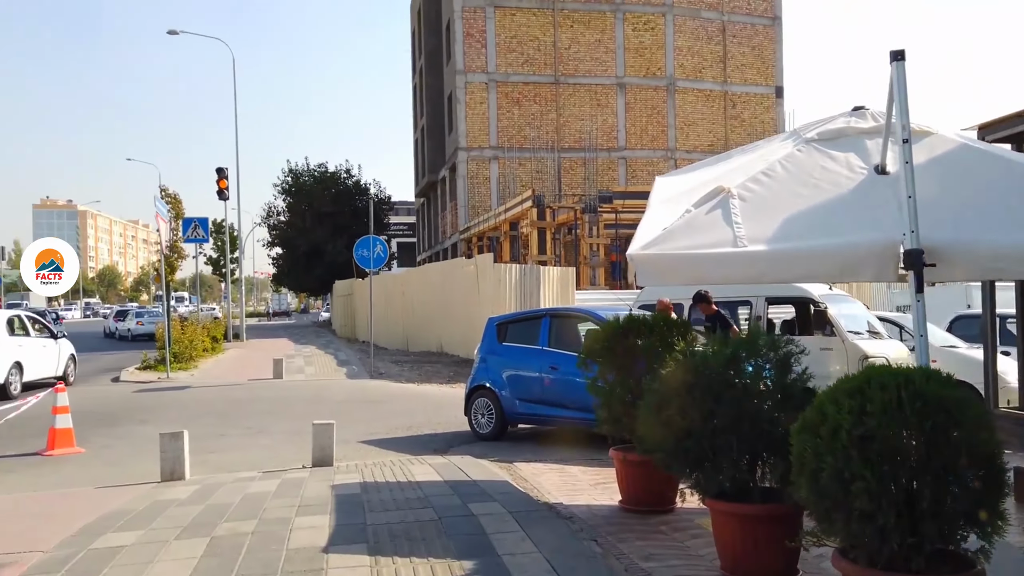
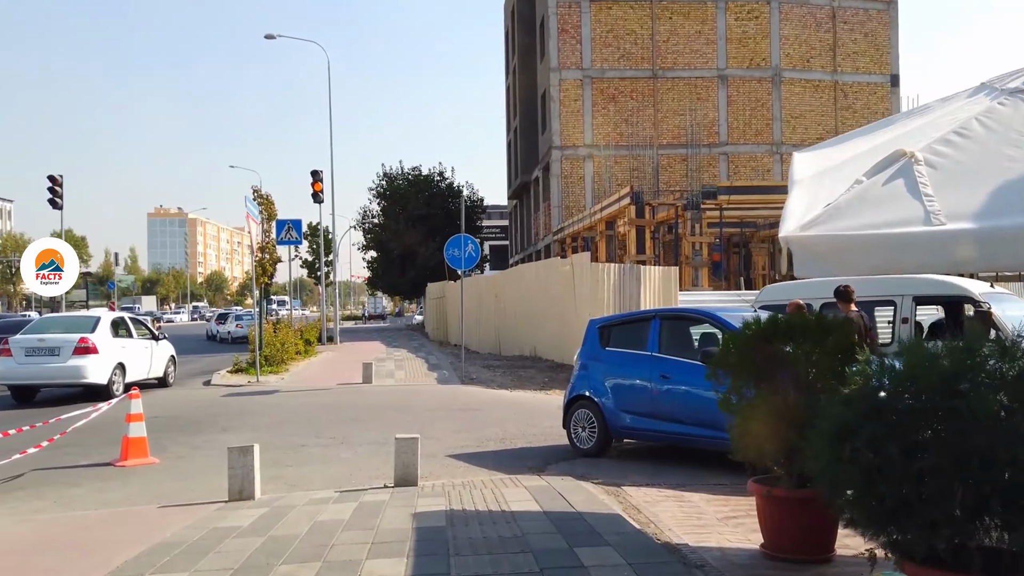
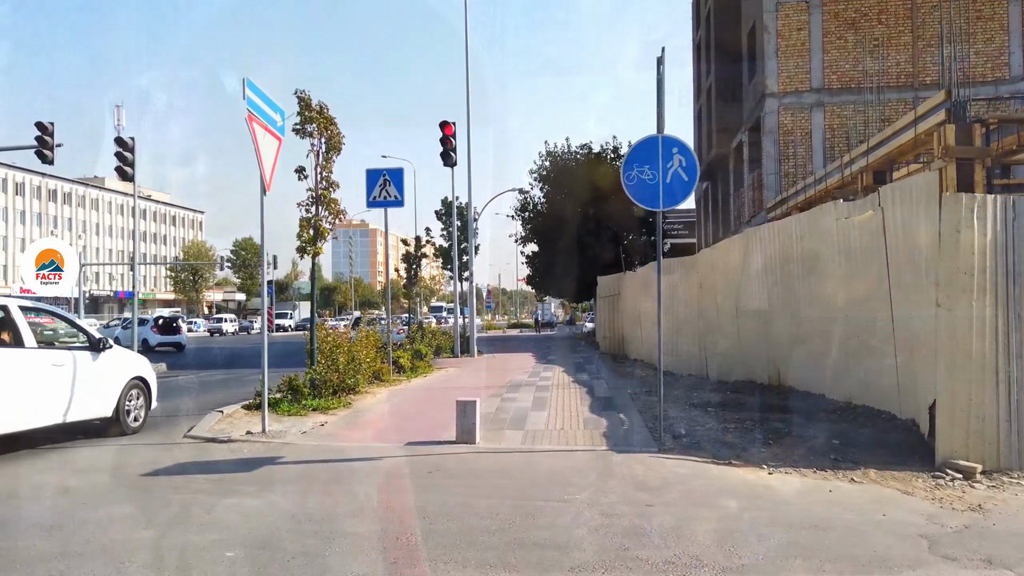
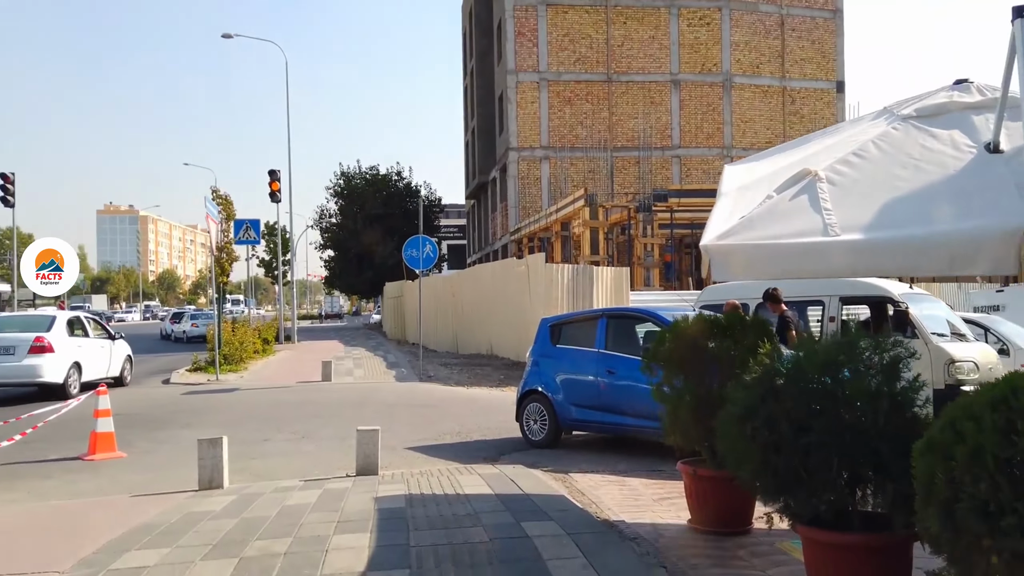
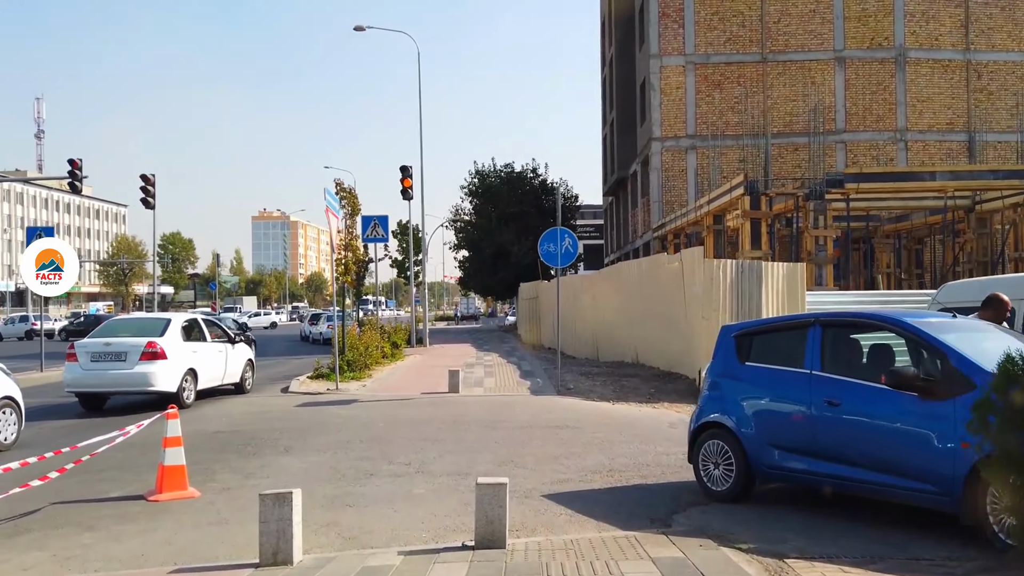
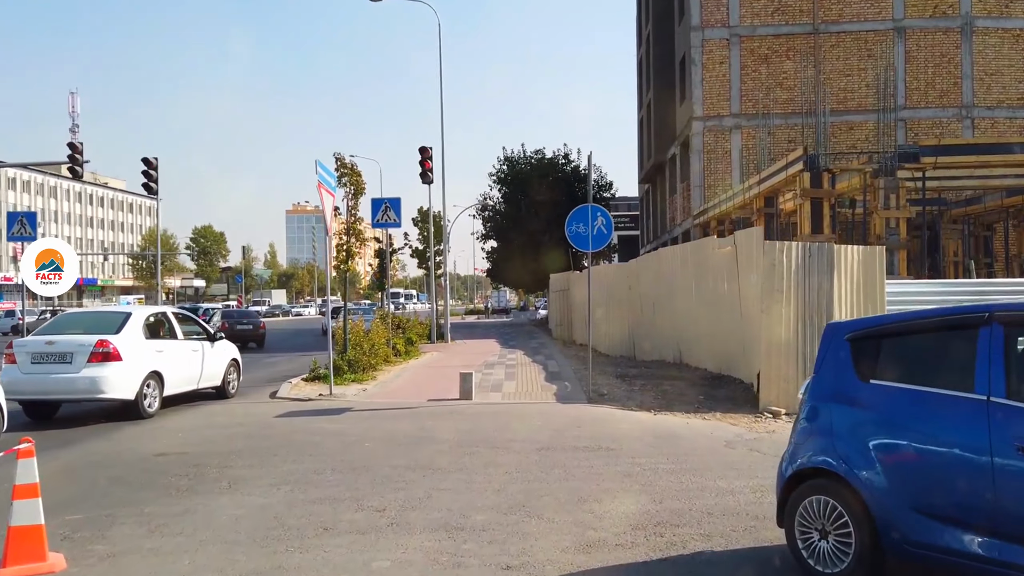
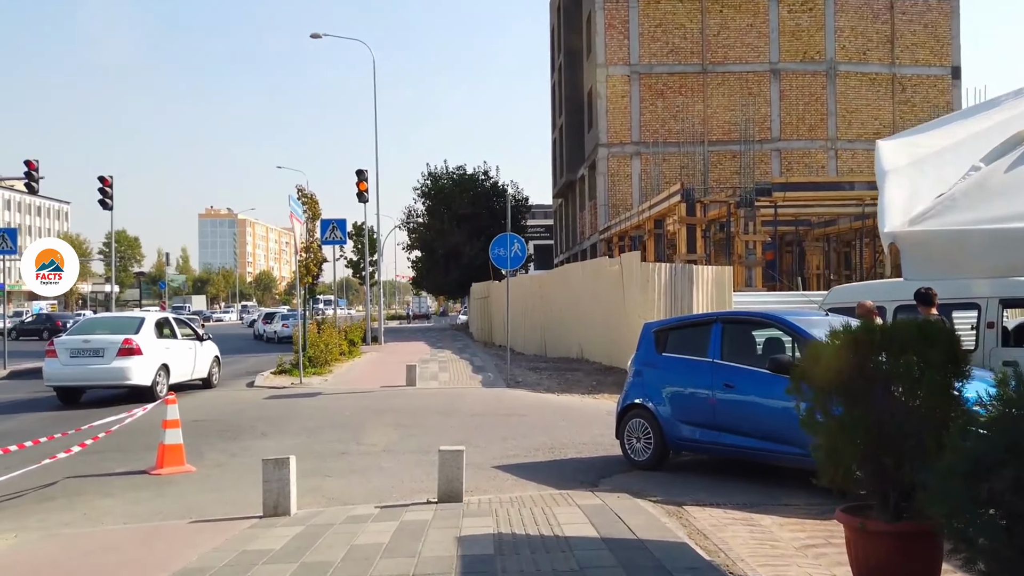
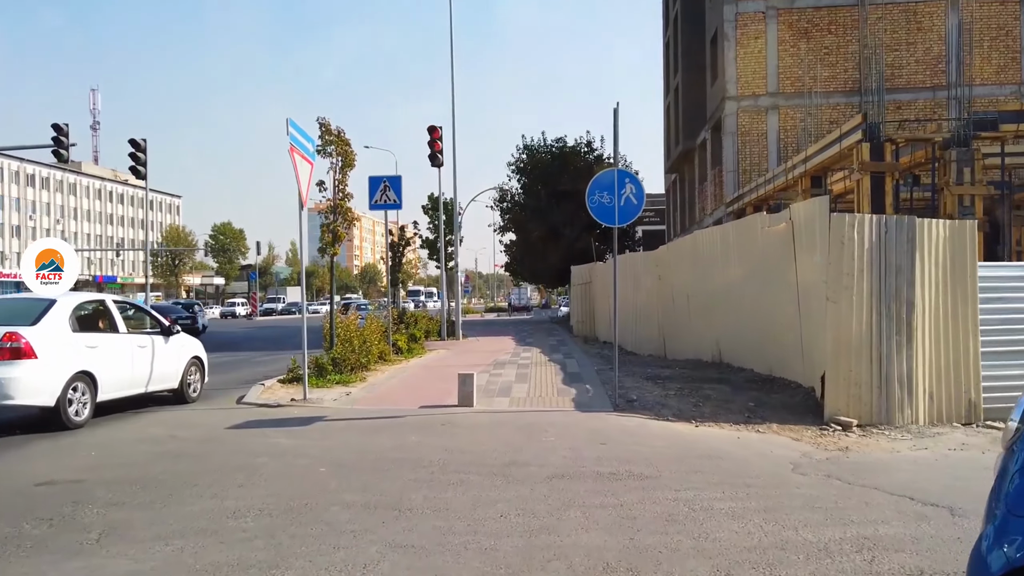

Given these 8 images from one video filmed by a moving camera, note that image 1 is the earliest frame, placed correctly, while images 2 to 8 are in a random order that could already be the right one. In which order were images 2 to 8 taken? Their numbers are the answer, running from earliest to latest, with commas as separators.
4, 2, 7, 5, 6, 8, 3
